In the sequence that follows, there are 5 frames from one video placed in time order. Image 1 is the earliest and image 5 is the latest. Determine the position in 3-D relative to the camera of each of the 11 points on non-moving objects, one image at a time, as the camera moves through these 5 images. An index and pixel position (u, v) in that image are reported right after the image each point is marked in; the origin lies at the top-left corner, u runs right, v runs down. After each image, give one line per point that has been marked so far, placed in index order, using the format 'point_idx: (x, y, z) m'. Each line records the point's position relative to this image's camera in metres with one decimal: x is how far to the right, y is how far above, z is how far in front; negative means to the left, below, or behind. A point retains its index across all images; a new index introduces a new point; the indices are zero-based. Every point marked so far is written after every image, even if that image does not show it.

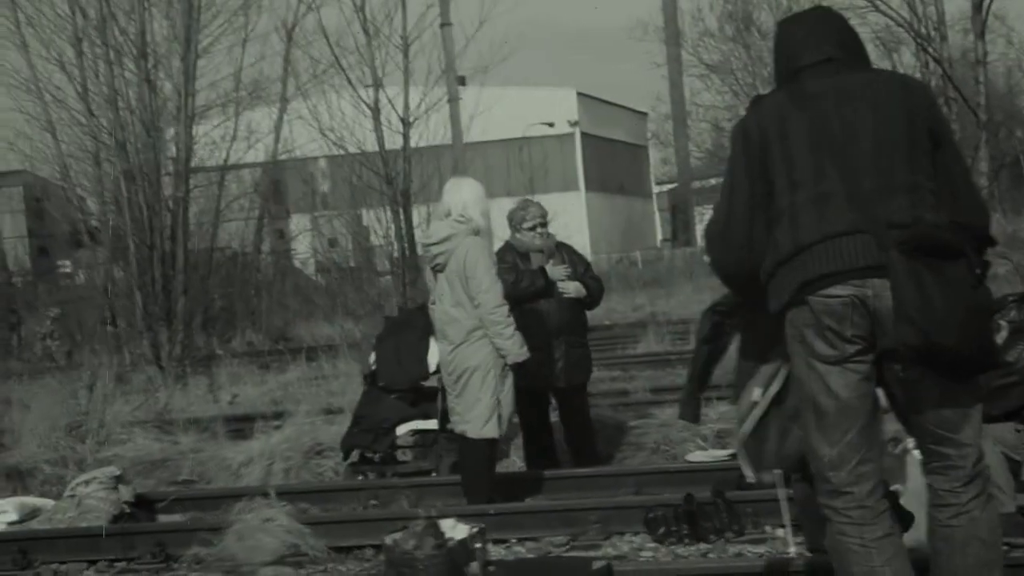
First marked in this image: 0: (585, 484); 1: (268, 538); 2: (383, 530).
0: (+0.4, -0.9, +7.9) m
1: (-1.0, -1.0, +7.4) m
2: (-0.5, -1.0, +7.5) m
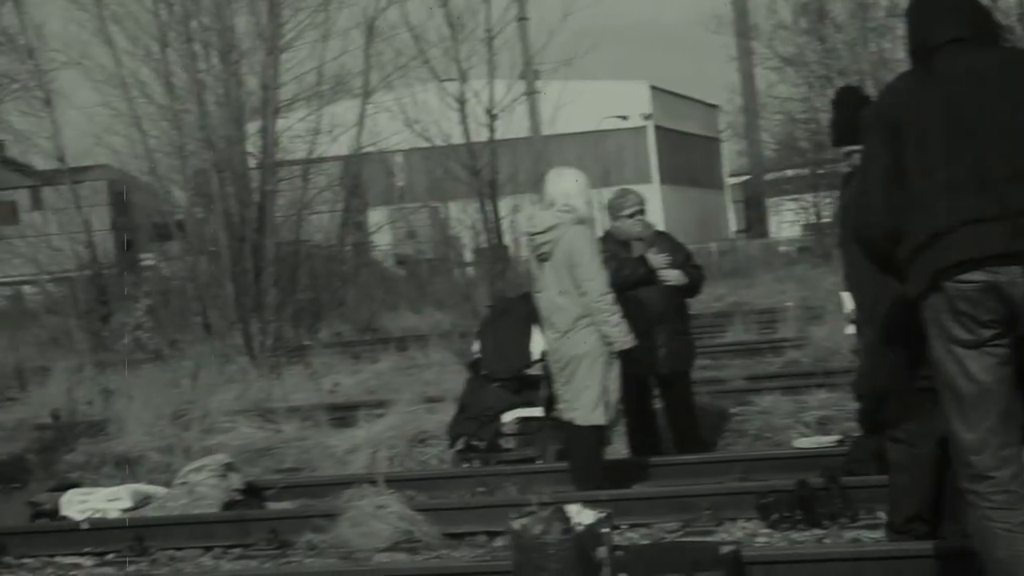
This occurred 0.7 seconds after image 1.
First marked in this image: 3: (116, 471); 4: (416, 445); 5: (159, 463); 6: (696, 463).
0: (+0.8, -0.8, +8.0) m
1: (-0.6, -1.0, +7.5) m
2: (0.0, -1.0, +7.5) m
3: (-1.9, -0.9, +8.5) m
4: (-0.5, -0.8, +8.9) m
5: (-1.7, -0.9, +8.7) m
6: (+0.8, -0.8, +8.0) m
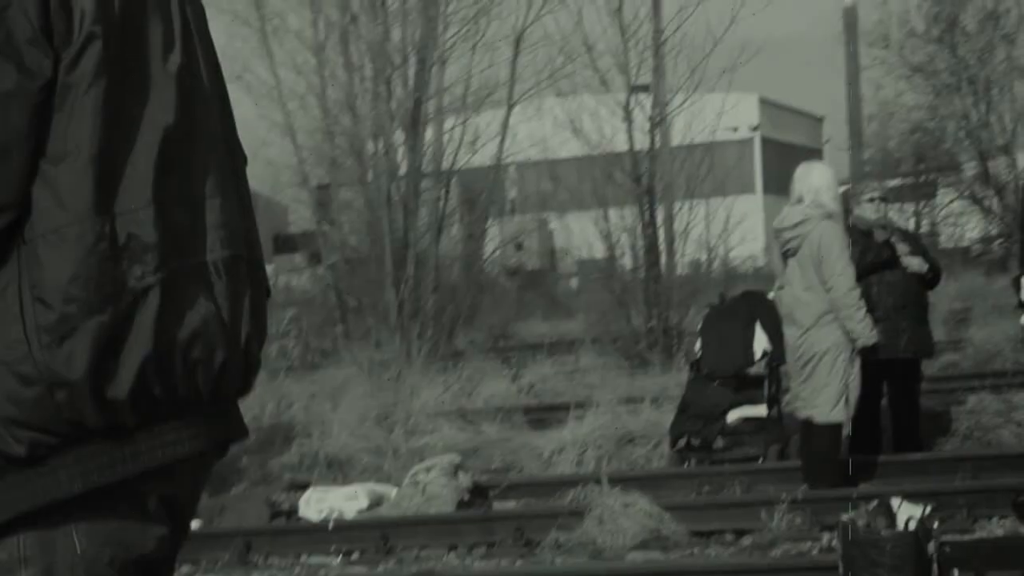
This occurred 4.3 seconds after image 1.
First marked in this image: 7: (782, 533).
0: (+1.9, -0.8, +8.0) m
1: (+0.5, -1.0, +7.5) m
2: (+1.0, -1.0, +7.6) m
3: (-0.9, -0.9, +8.6) m
4: (+0.6, -0.8, +9.0) m
5: (-0.7, -0.9, +8.7) m
6: (+1.9, -0.8, +8.0) m
7: (+1.1, -1.0, +7.4) m
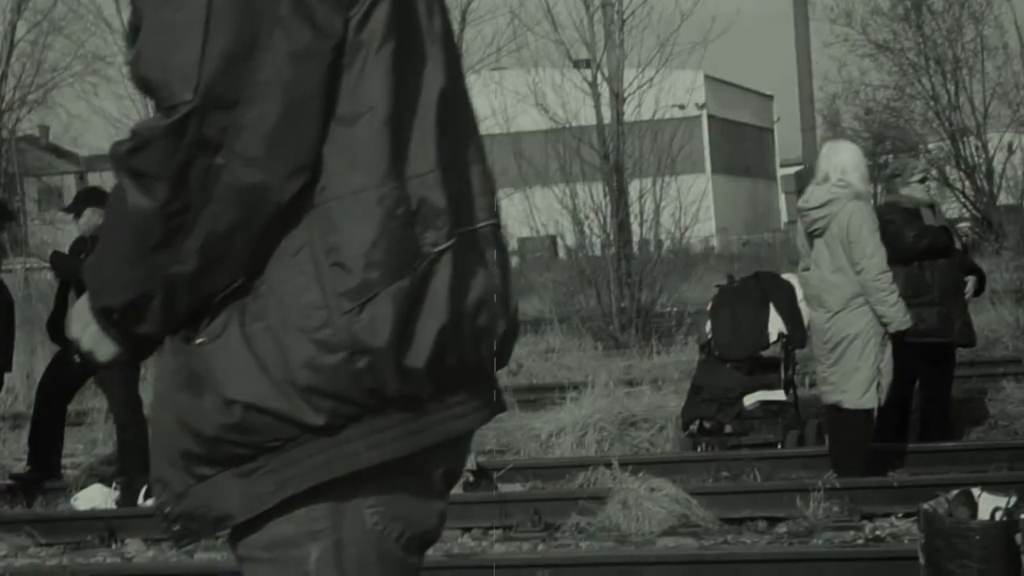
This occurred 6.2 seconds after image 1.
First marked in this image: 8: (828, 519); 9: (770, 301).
0: (+1.9, -0.7, +7.6) m
1: (+0.6, -0.9, +7.0) m
2: (+1.1, -0.9, +7.1) m
3: (-0.9, -0.7, +8.0) m
4: (+0.5, -0.7, +8.5) m
5: (-0.7, -0.7, +8.1) m
6: (+1.9, -0.7, +7.7) m
7: (+1.2, -0.9, +7.0) m
8: (+1.2, -0.9, +7.0) m
9: (+1.2, -0.1, +7.9) m
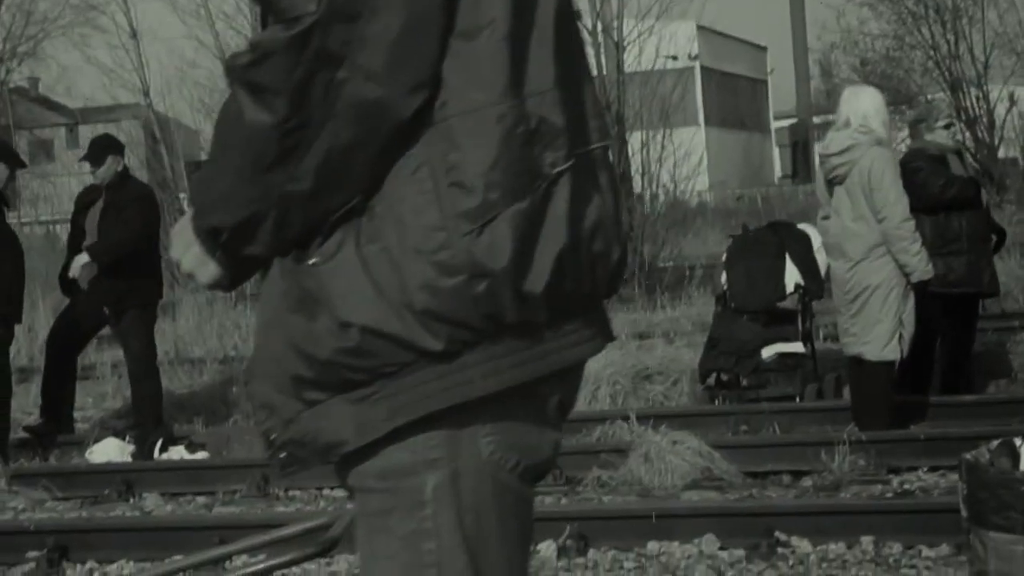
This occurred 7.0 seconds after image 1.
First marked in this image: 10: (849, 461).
0: (+2.0, -0.5, +7.5) m
1: (+0.7, -0.7, +6.9) m
2: (+1.2, -0.7, +7.0) m
3: (-0.8, -0.5, +7.8) m
4: (+0.6, -0.4, +8.3) m
5: (-0.6, -0.5, +7.9) m
6: (+2.0, -0.5, +7.5) m
7: (+1.3, -0.7, +6.9) m
8: (+1.3, -0.7, +6.9) m
9: (+1.2, +0.2, +7.7) m
10: (+1.3, -0.7, +7.0) m
